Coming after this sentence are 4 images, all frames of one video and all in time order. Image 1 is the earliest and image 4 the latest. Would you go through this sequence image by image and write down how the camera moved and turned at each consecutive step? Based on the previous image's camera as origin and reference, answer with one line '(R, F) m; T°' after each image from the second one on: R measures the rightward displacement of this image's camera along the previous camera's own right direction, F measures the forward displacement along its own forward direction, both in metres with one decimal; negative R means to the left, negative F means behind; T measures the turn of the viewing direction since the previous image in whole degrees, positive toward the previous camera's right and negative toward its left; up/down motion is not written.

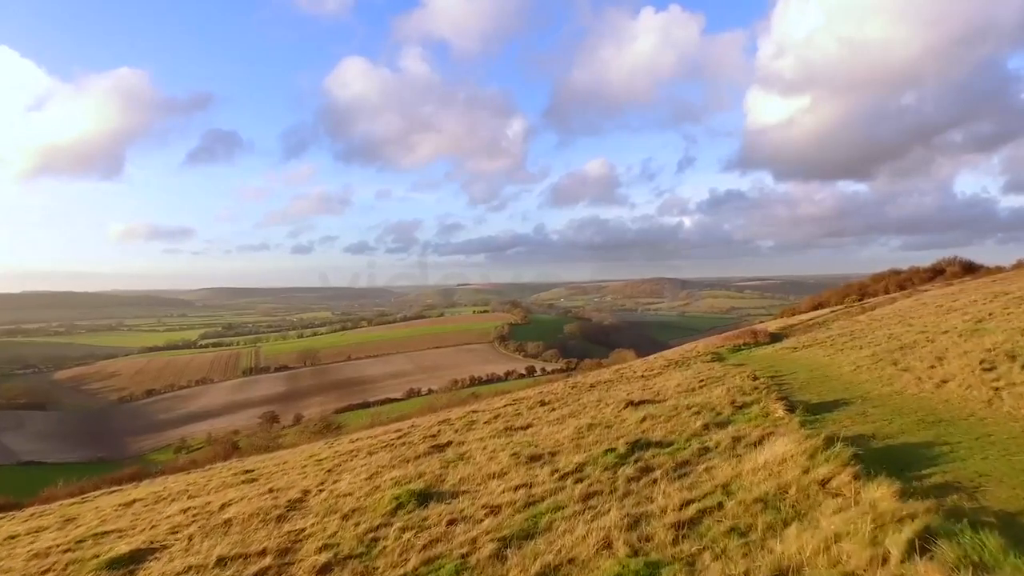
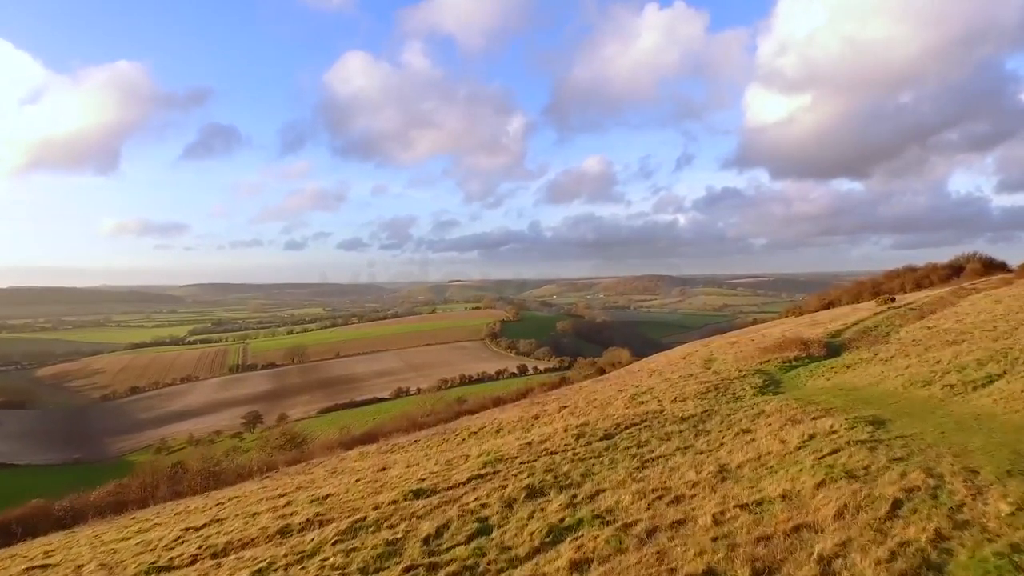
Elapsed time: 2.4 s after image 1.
(+0.3, +4.5) m; +1°
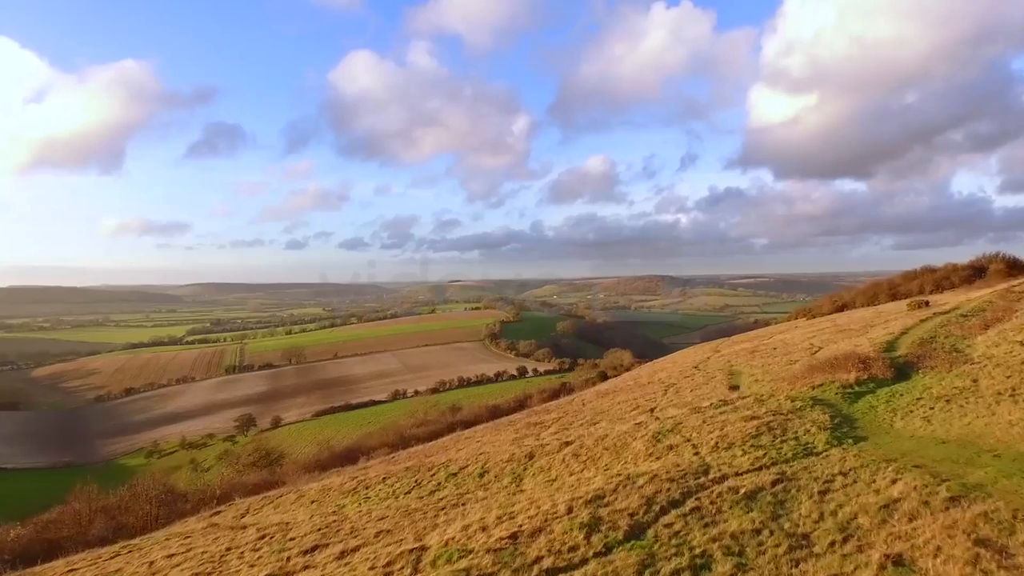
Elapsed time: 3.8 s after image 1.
(+0.3, +3.1) m; 0°
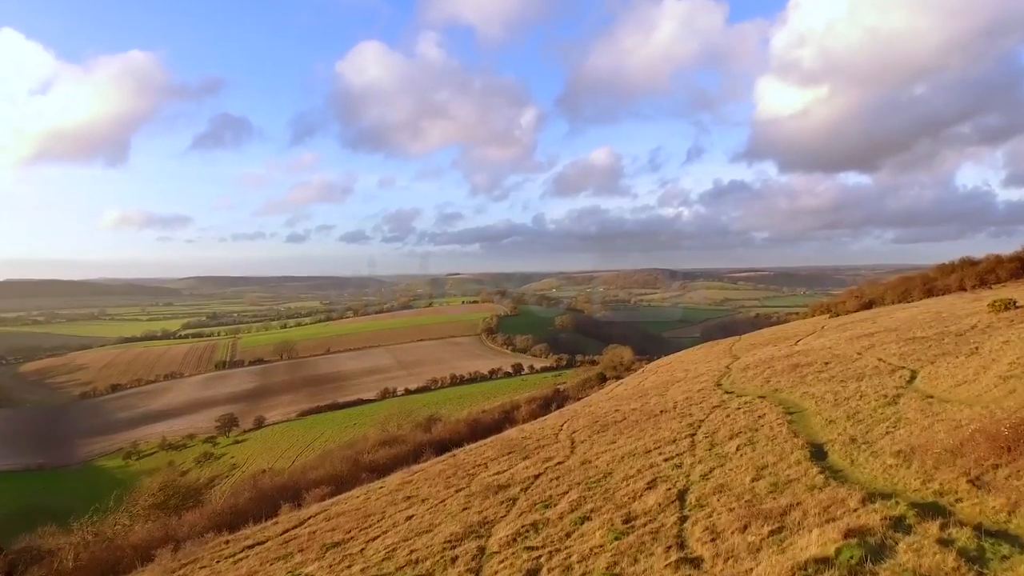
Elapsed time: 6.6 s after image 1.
(+1.3, +7.0) m; 0°
